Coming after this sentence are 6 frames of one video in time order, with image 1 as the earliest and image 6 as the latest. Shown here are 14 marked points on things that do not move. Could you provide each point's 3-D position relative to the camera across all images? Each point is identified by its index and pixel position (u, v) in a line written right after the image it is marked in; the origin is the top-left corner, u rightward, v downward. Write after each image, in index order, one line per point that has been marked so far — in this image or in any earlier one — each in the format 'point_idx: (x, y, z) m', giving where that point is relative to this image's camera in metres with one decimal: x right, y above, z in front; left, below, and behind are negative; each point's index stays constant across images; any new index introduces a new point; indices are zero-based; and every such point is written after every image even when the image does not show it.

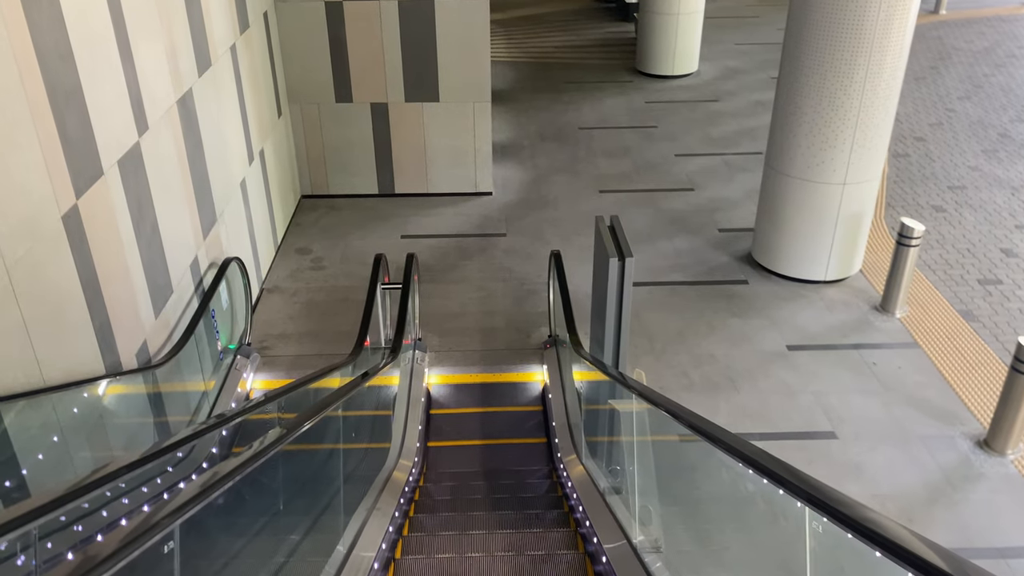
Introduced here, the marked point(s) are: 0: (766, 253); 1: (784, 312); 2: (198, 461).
0: (+2.4, +0.3, +7.5) m
1: (+2.3, -0.2, +7.0) m
2: (-2.0, -1.1, +5.2) m
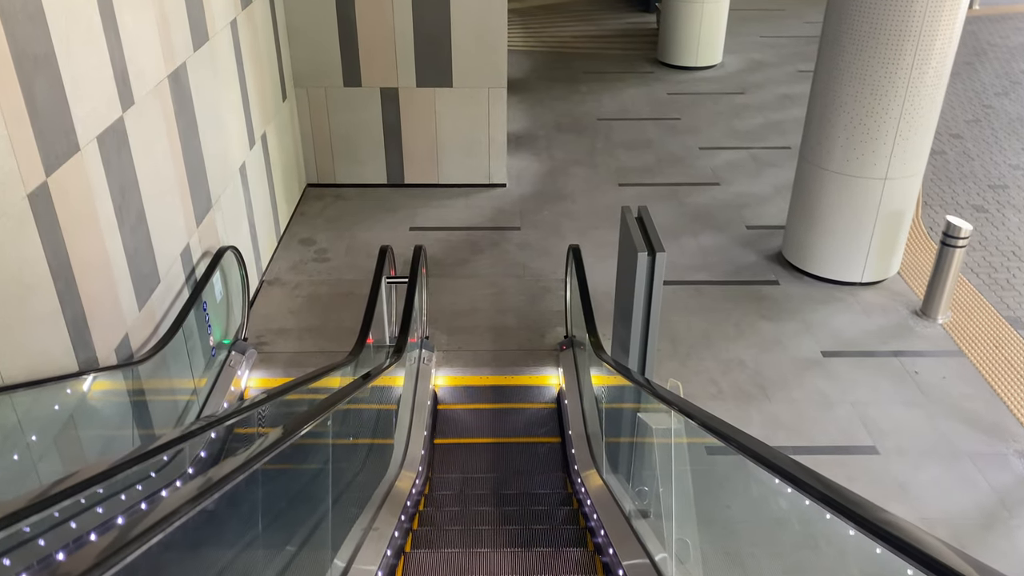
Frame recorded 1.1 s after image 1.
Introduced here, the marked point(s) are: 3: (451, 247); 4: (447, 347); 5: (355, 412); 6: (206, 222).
0: (+2.5, +0.3, +7.1) m
1: (+2.4, -0.2, +6.5) m
2: (-1.9, -1.1, +4.8) m
3: (-0.6, +0.4, +7.6) m
4: (-0.5, -0.5, +6.2) m
5: (-0.8, -0.7, +4.4) m
6: (-2.1, +0.5, +5.6) m
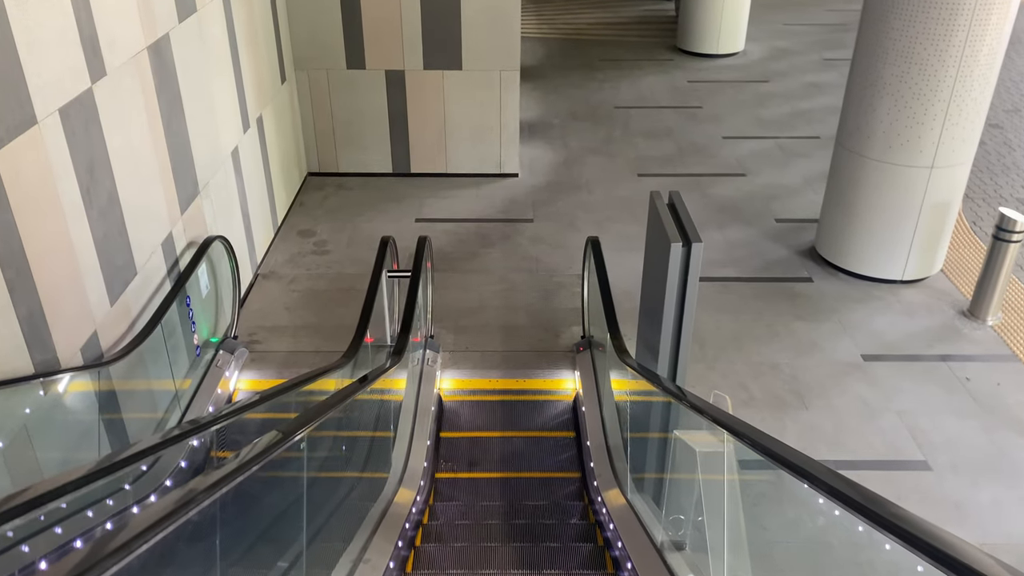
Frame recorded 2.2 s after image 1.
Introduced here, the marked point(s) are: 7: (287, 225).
0: (+2.6, +0.3, +6.6) m
1: (+2.5, -0.2, +6.0) m
2: (-1.9, -1.0, +4.3) m
3: (-0.5, +0.4, +7.1) m
4: (-0.4, -0.4, +5.7) m
5: (-0.8, -0.6, +3.9) m
6: (-2.0, +0.5, +5.2) m
7: (-2.0, +0.6, +7.3) m
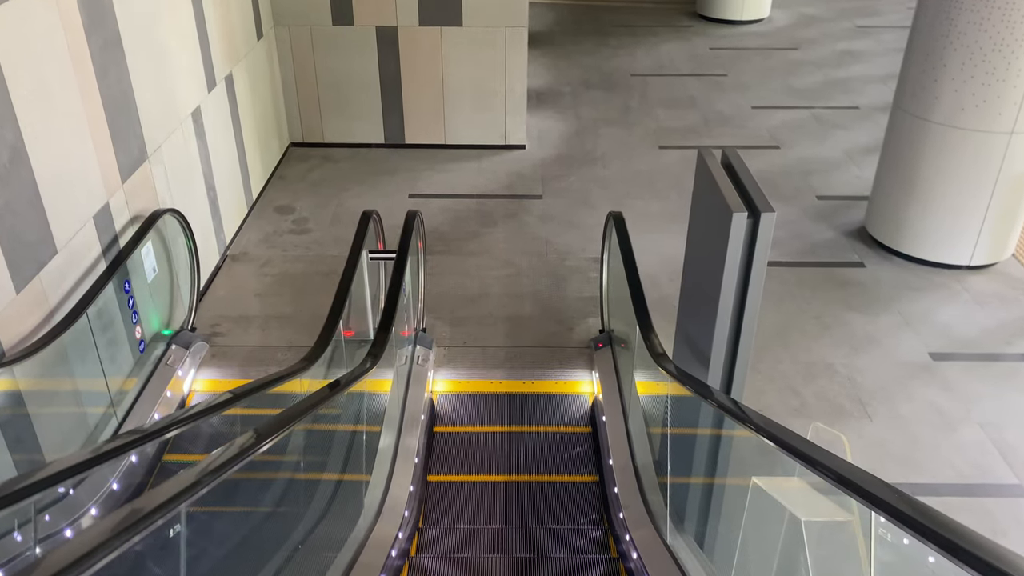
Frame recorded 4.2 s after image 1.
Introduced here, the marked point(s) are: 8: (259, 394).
0: (+2.6, +0.4, +5.7) m
1: (+2.6, -0.1, +5.2) m
2: (-1.8, -0.9, +3.5) m
3: (-0.4, +0.5, +6.2) m
4: (-0.4, -0.3, +4.9) m
5: (-0.7, -0.6, +3.1) m
6: (-2.0, +0.6, +4.3) m
7: (-2.0, +0.7, +6.4) m
8: (-1.1, -0.4, +3.2) m
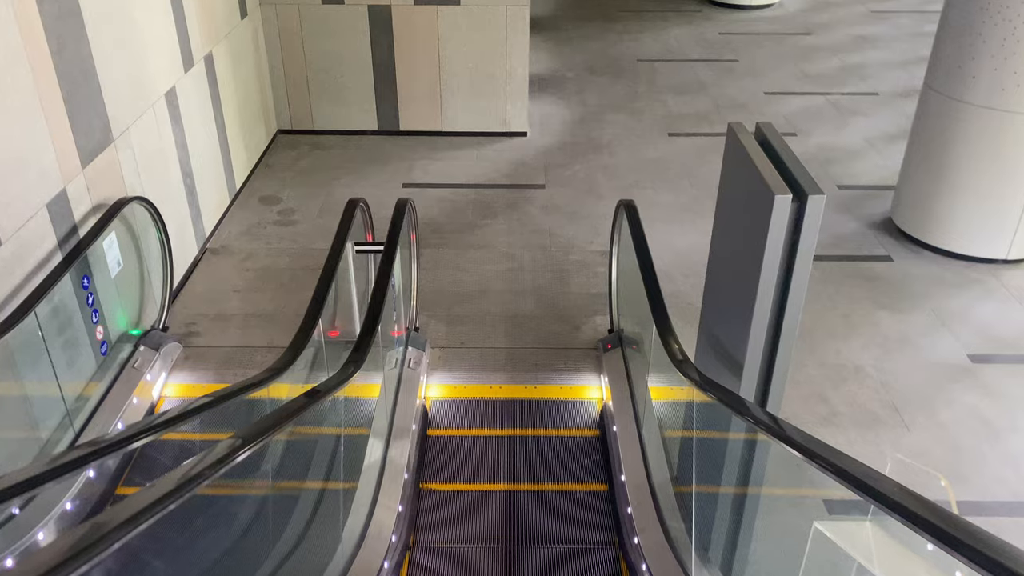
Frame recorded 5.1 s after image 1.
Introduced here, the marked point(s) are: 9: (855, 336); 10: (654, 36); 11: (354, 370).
0: (+2.6, +0.5, +5.3) m
1: (+2.6, -0.1, +4.8) m
2: (-1.8, -0.9, +3.2) m
3: (-0.4, +0.6, +5.9) m
4: (-0.4, -0.3, +4.5) m
5: (-0.7, -0.6, +2.7) m
6: (-2.0, +0.6, +3.9) m
7: (-2.0, +0.7, +6.0) m
8: (-1.1, -0.4, +2.8) m
9: (+1.9, -0.3, +4.5) m
10: (+1.6, +2.9, +9.4) m
11: (-0.6, -0.3, +2.9) m
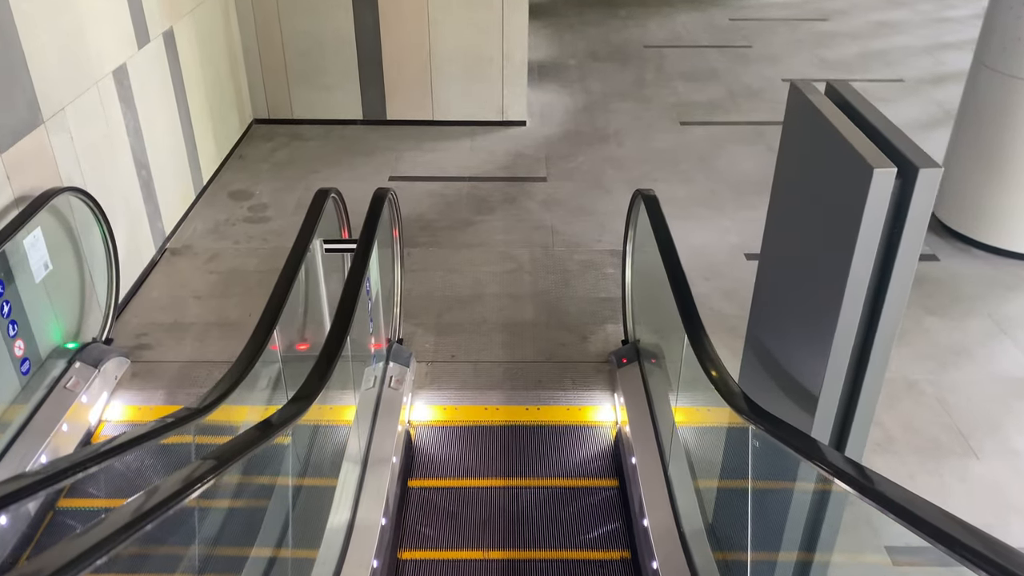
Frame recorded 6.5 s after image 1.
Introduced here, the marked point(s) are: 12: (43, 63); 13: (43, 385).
0: (+2.6, +0.4, +4.7) m
1: (+2.6, -0.1, +4.2) m
2: (-1.8, -0.9, +2.6) m
3: (-0.4, +0.5, +5.3) m
4: (-0.4, -0.3, +3.9) m
5: (-0.7, -0.6, +2.1) m
6: (-2.0, +0.6, +3.4) m
7: (-2.0, +0.7, +5.5) m
8: (-1.1, -0.5, +2.2) m
9: (+1.9, -0.3, +3.9) m
10: (+1.6, +2.9, +8.9) m
11: (-0.6, -0.3, +2.4) m
12: (-2.0, +0.9, +3.5) m
13: (-1.9, -0.4, +3.3) m
